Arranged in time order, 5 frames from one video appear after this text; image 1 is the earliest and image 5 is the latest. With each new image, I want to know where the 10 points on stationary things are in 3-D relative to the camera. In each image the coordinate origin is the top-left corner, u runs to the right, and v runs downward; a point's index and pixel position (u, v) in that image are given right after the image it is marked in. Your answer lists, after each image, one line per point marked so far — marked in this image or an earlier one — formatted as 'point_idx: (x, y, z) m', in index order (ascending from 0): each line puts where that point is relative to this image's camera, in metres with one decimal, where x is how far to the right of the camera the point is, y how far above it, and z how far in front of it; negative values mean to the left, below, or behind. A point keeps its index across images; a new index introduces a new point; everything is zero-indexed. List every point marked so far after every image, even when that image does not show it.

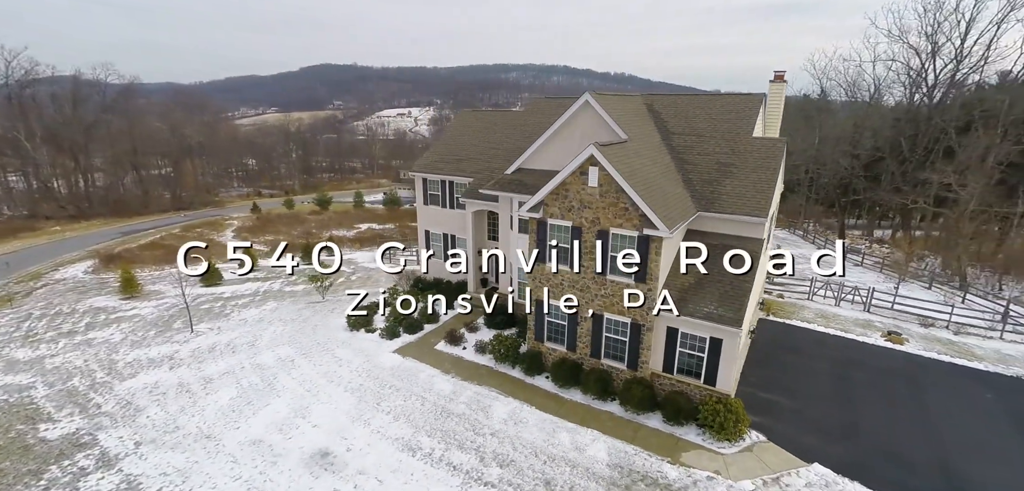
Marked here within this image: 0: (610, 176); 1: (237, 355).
0: (+2.9, +2.0, +14.1) m
1: (-10.9, -4.3, +19.0) m
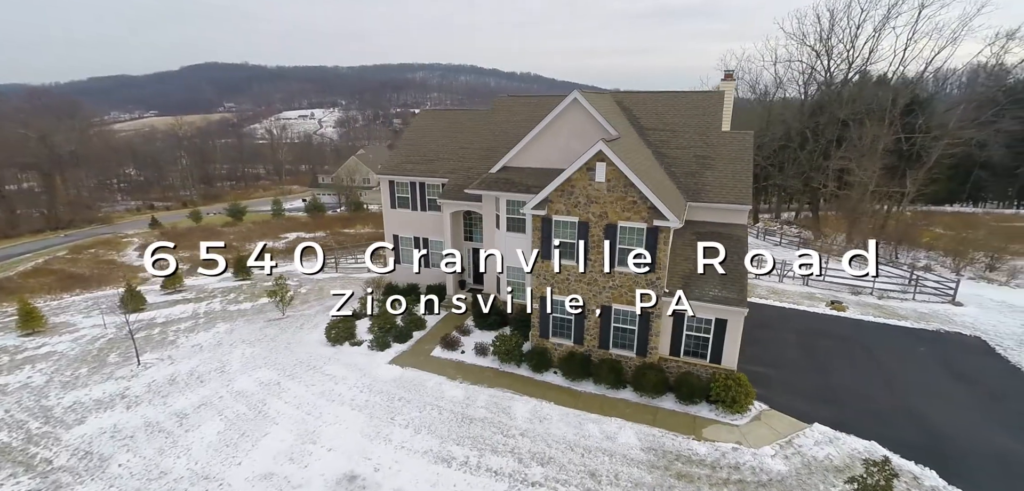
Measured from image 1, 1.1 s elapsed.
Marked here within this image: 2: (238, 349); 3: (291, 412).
0: (+3.2, +2.2, +14.5) m
1: (-10.8, -4.9, +17.0) m
2: (-11.4, -4.3, +19.9) m
3: (-6.8, -5.2, +14.9) m
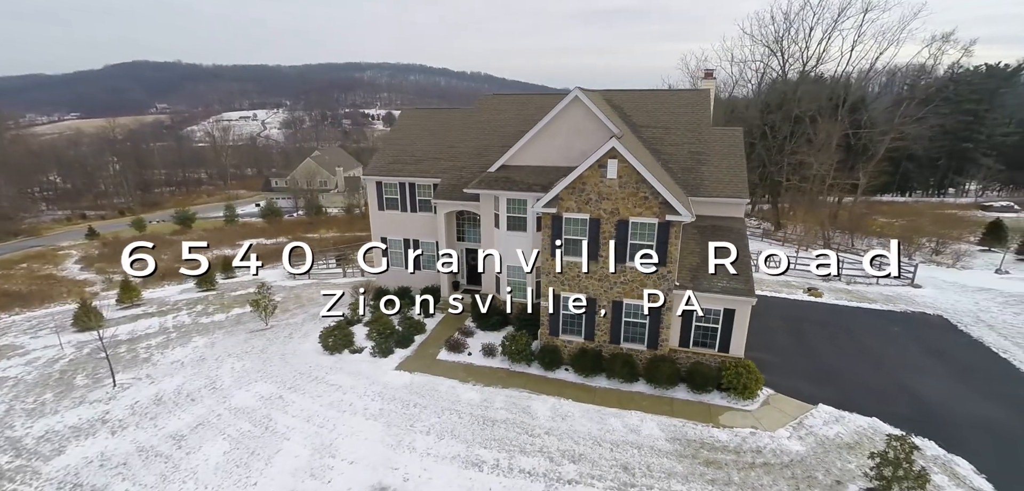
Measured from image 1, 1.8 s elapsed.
0: (+3.6, +2.4, +14.7) m
1: (-10.4, -5.2, +16.0) m
2: (-11.2, -4.6, +18.8) m
3: (-6.2, -5.3, +14.1) m
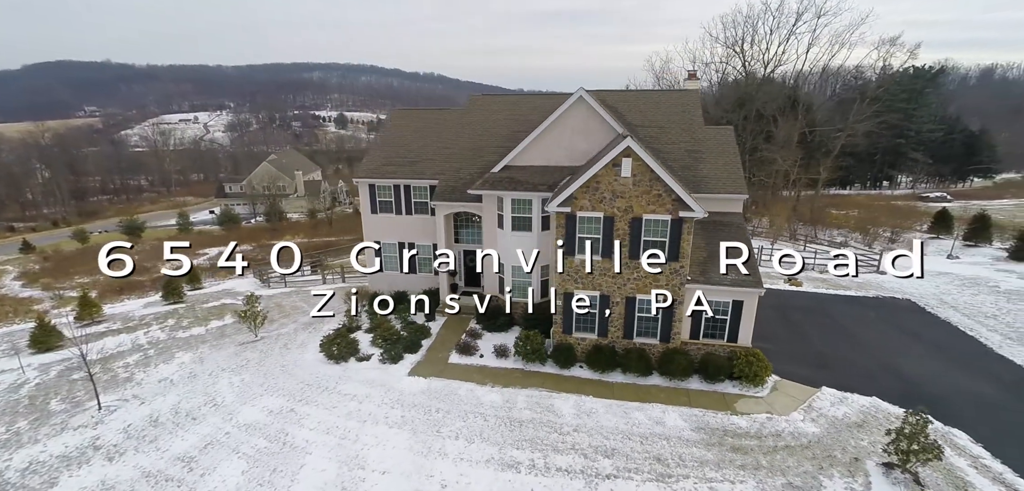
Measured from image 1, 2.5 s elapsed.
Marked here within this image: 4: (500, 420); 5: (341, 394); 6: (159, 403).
0: (+4.1, +2.5, +15.0) m
1: (-9.7, -5.5, +15.1) m
2: (-10.8, -4.9, +17.8) m
3: (-5.4, -5.5, +13.6) m
4: (-0.4, -5.2, +14.2) m
5: (-5.6, -4.9, +15.7) m
6: (-12.2, -5.4, +16.6) m
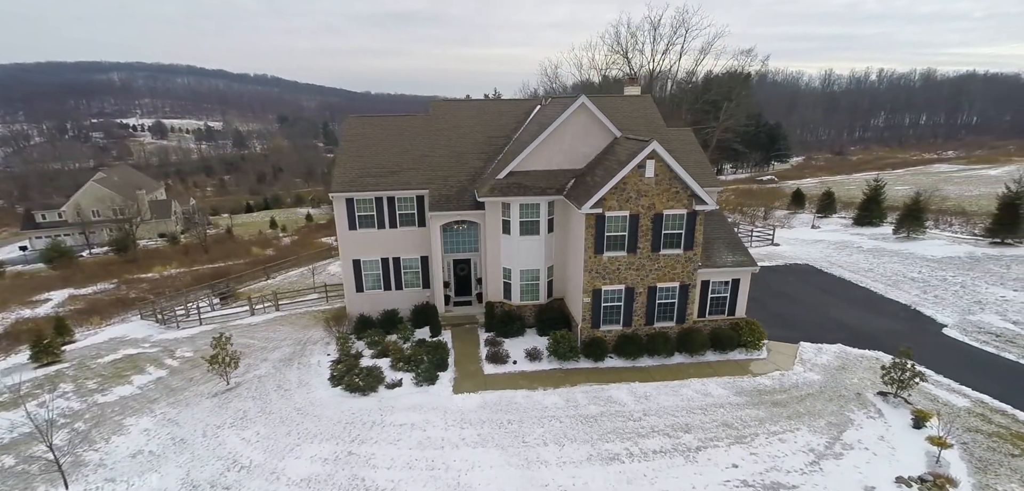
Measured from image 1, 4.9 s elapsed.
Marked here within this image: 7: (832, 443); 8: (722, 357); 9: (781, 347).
0: (+5.2, +2.7, +16.5) m
1: (-7.3, -6.5, +12.9) m
2: (-9.2, -6.1, +15.2) m
3: (-2.8, -6.1, +12.7) m
4: (+1.9, -5.3, +14.6) m
5: (-3.6, -5.5, +14.6) m
6: (-10.1, -6.7, +13.7) m
7: (+9.0, -5.6, +13.5) m
8: (+7.9, -4.2, +18.1) m
9: (+10.7, -4.0, +19.0) m
